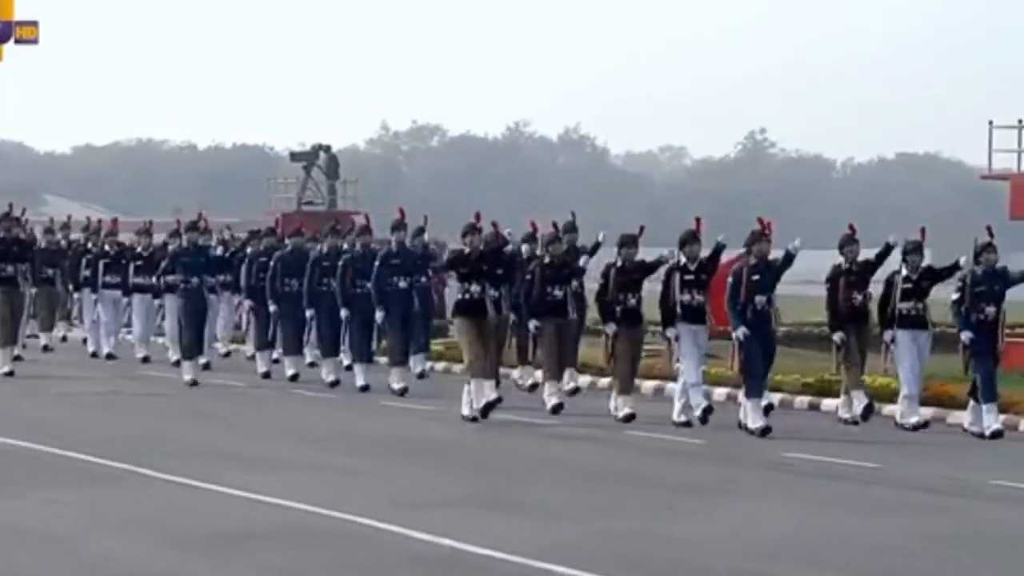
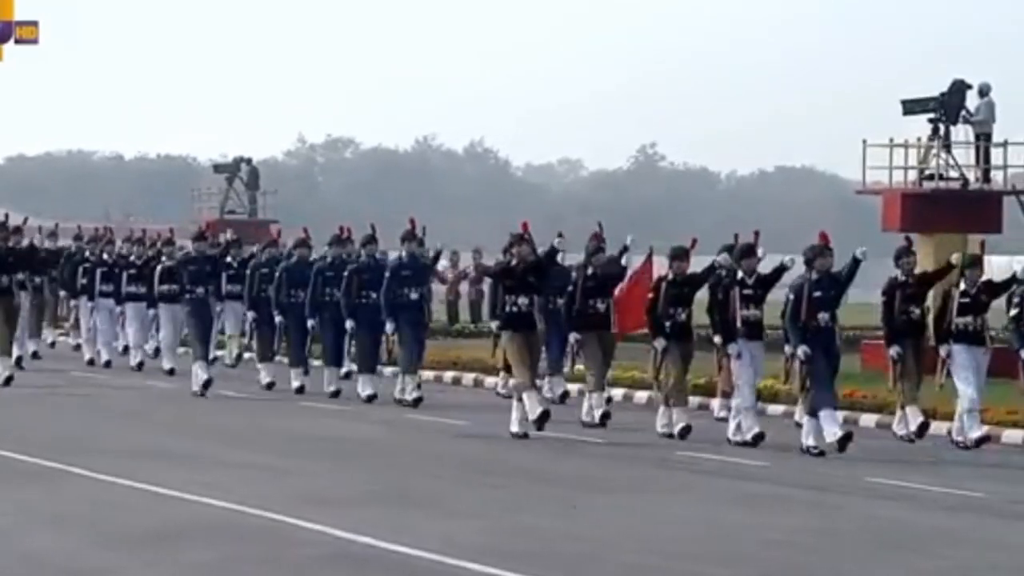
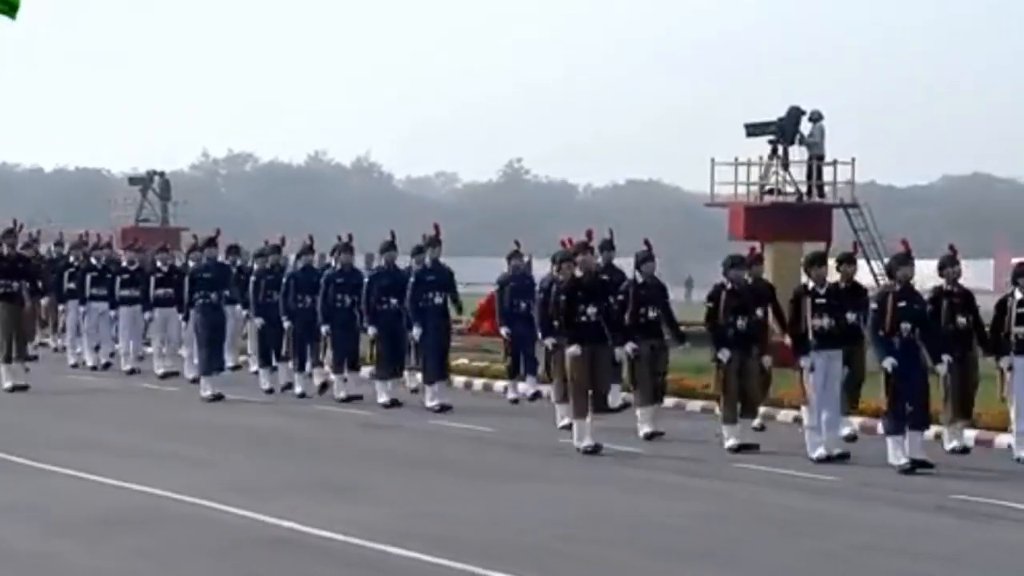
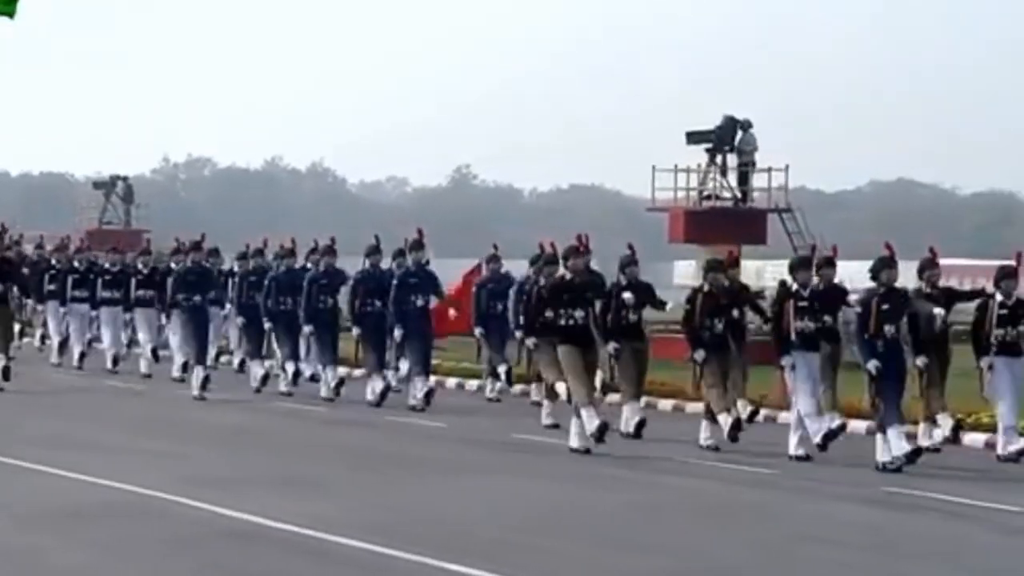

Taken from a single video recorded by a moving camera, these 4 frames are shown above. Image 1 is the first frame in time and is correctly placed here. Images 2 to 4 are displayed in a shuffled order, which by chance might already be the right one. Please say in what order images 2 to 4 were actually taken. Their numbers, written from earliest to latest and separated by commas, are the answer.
2, 3, 4
